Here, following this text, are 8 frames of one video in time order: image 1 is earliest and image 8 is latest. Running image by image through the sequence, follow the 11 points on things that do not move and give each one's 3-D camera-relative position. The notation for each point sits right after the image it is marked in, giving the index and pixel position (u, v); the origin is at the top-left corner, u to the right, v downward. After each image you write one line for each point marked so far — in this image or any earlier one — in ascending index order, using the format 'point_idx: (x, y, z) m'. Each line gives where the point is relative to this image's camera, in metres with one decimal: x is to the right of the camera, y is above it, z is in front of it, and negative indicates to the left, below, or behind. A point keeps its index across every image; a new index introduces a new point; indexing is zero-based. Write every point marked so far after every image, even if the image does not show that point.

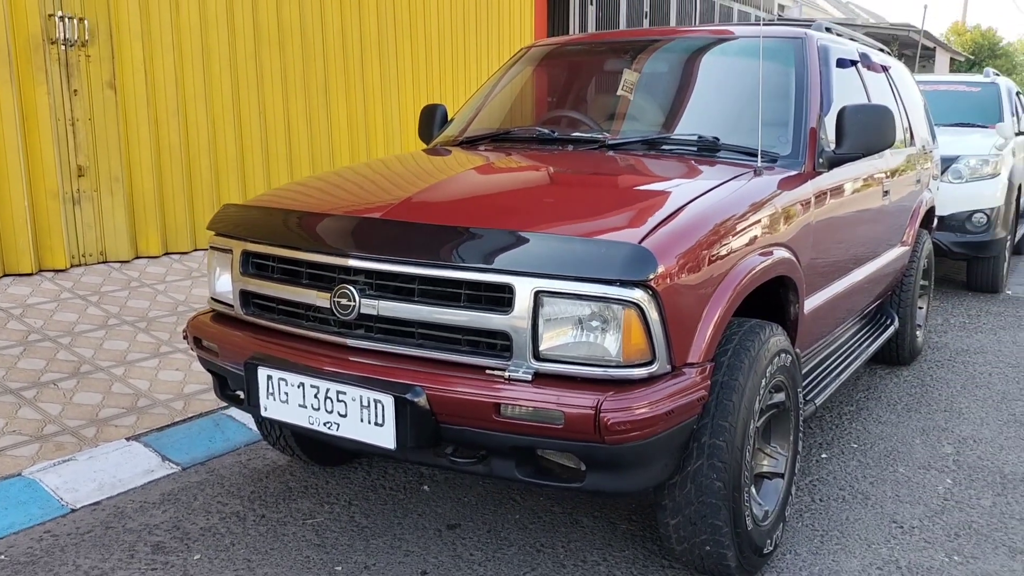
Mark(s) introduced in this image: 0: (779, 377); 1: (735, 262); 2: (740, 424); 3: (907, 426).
0: (+0.8, -0.3, +2.7) m
1: (+0.7, +0.1, +2.6) m
2: (+0.6, -0.4, +2.5) m
3: (+1.8, -0.6, +4.1) m
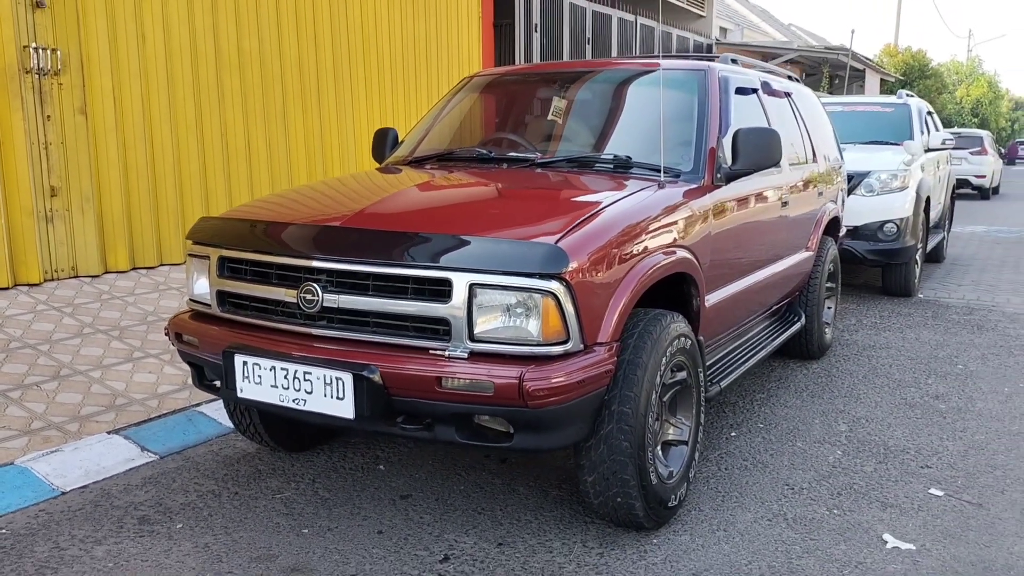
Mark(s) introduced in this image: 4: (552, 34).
0: (+0.6, -0.3, +3.2) m
1: (+0.4, +0.1, +3.1) m
2: (+0.4, -0.4, +2.9) m
3: (+1.6, -0.6, +4.7) m
4: (+0.5, +3.1, +10.9) m
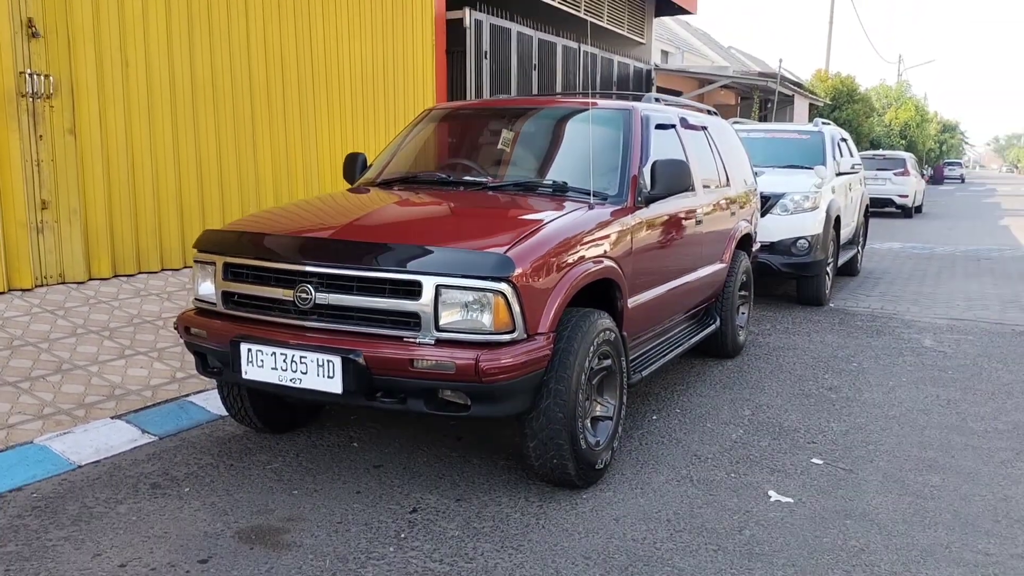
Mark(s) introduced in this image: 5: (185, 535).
0: (+0.4, -0.3, +3.9) m
1: (+0.3, +0.1, +3.8) m
2: (+0.3, -0.4, +3.6) m
3: (+1.3, -0.7, +5.4) m
4: (-0.1, +3.0, +11.7) m
5: (-1.3, -1.0, +3.4) m
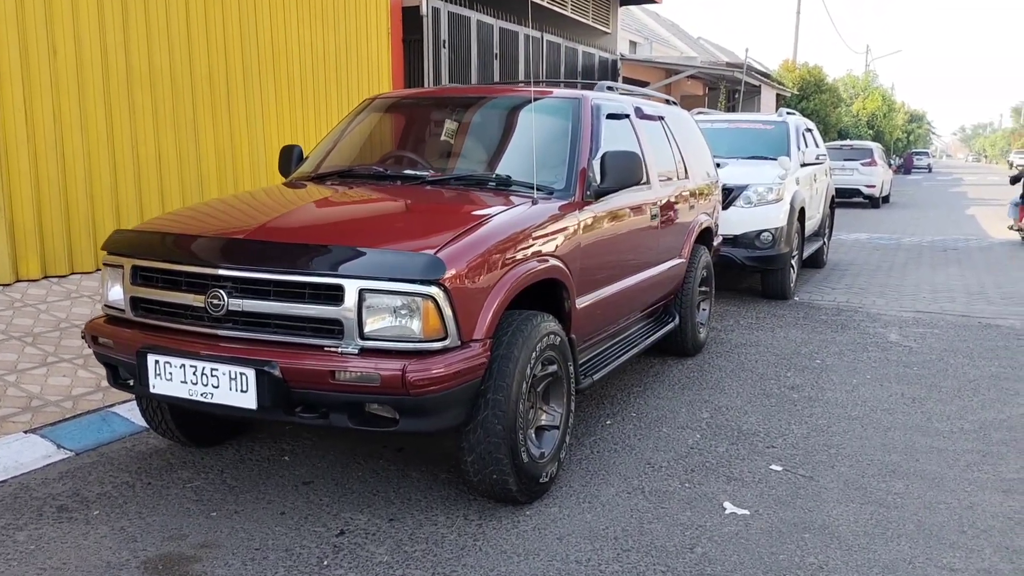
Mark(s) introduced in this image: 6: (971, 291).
0: (+0.2, -0.3, +3.7) m
1: (0.0, +0.1, +3.6) m
2: (0.0, -0.4, +3.4) m
3: (+1.0, -0.7, +5.2) m
4: (-0.7, +3.1, +11.4) m
5: (-1.5, -1.0, +3.1) m
6: (+5.0, 0.0, +9.5) m
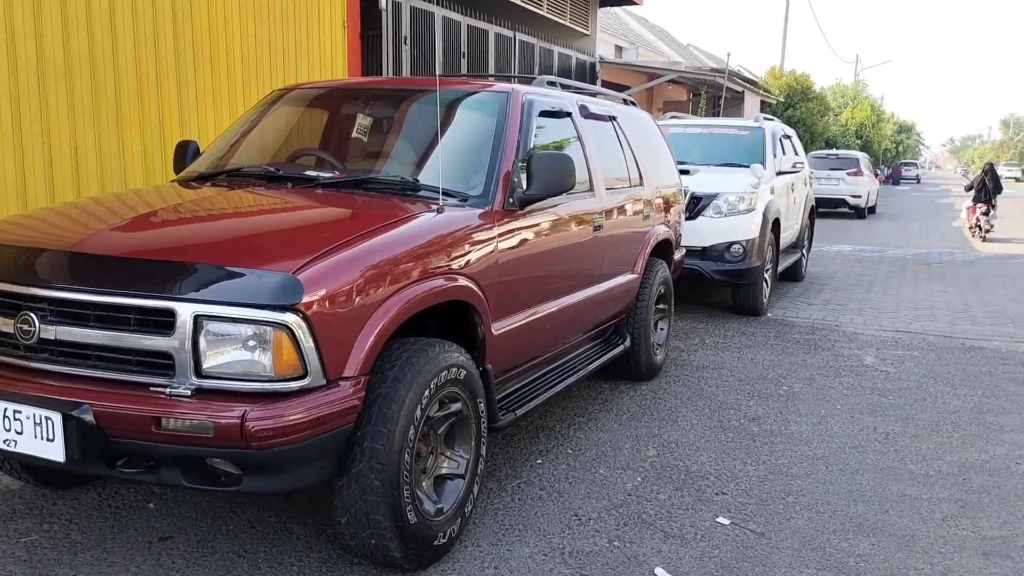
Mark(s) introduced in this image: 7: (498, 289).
0: (-0.2, -0.4, +3.1) m
1: (-0.4, 0.0, +3.0) m
2: (-0.4, -0.5, +2.8) m
3: (+0.6, -0.8, +4.6) m
4: (-1.1, +3.0, +10.8) m
5: (-1.9, -1.0, +2.5) m
6: (+4.5, -0.2, +9.0) m
7: (-0.1, 0.0, +3.6) m
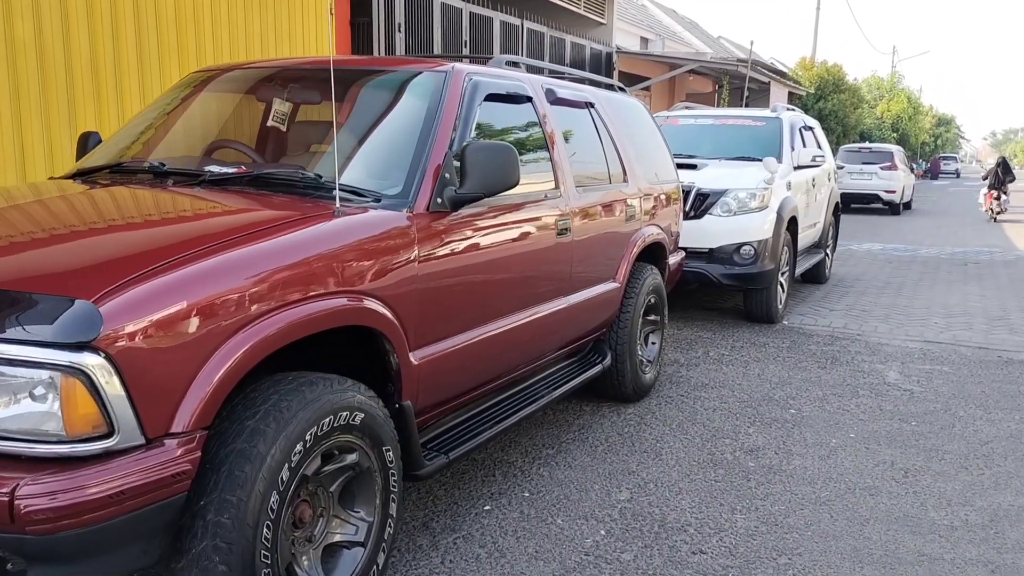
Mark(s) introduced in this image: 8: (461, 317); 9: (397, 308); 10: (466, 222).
0: (-0.5, -0.4, +2.5) m
1: (-0.6, -0.1, +2.4) m
2: (-0.6, -0.5, +2.2) m
3: (+0.4, -0.8, +4.0) m
4: (-1.1, +2.9, +10.2) m
5: (-2.2, -1.1, +1.9) m
6: (+4.5, -0.3, +8.2) m
7: (-0.3, -0.1, +3.0) m
8: (-0.2, -0.1, +3.2) m
9: (-0.4, -0.1, +2.8) m
10: (-0.2, +0.2, +3.2) m
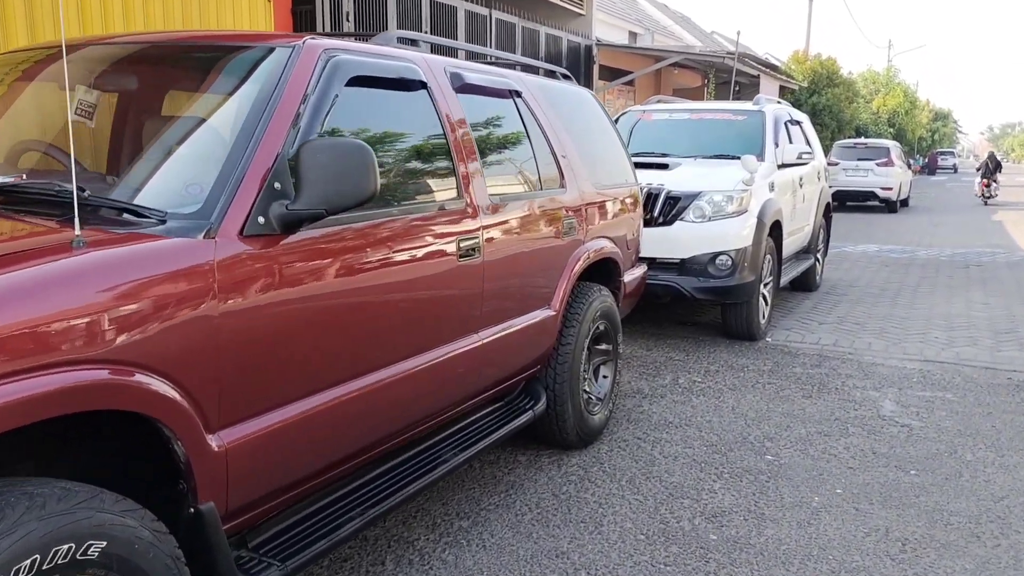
0: (-0.9, -0.6, +1.7) m
1: (-1.0, -0.2, +1.5) m
2: (-1.0, -0.7, +1.4) m
3: (0.0, -1.0, +3.2) m
4: (-1.5, +2.8, +9.4) m
5: (-2.5, -1.3, +1.1) m
6: (+4.1, -0.3, +7.4) m
7: (-0.7, -0.2, +2.1) m
8: (-0.6, -0.2, +2.4) m
9: (-0.7, -0.2, +2.0) m
10: (-0.5, +0.1, +2.4) m
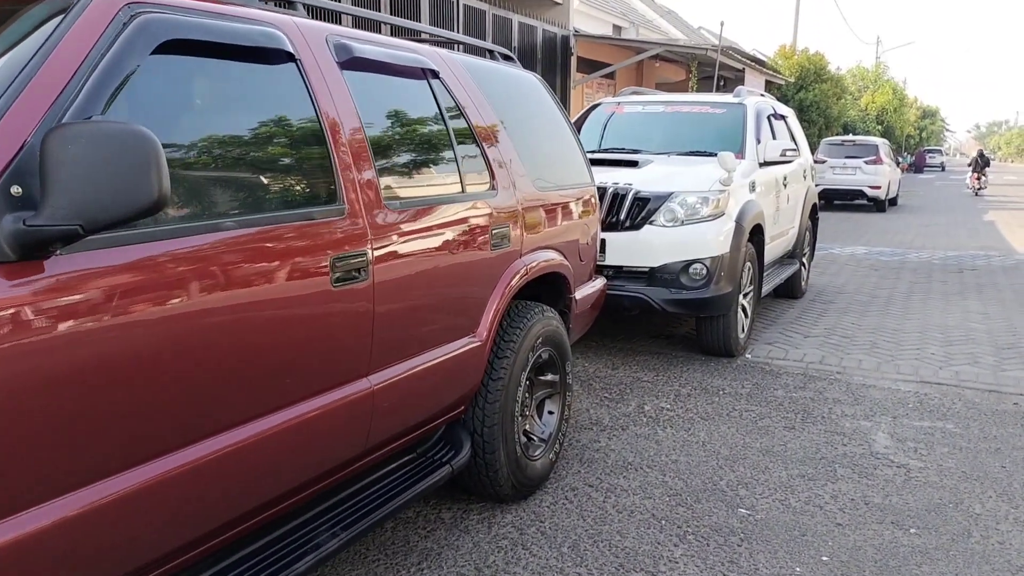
0: (-1.1, -0.7, +1.0) m
1: (-1.3, -0.3, +0.8) m
2: (-1.3, -0.8, +0.7) m
3: (-0.3, -1.0, +2.5) m
4: (-1.8, +2.7, +8.6) m
5: (-2.8, -1.3, +0.4) m
6: (+3.7, -0.4, +6.8) m
7: (-1.0, -0.3, +1.4) m
8: (-0.8, -0.3, +1.7) m
9: (-1.0, -0.3, +1.3) m
10: (-0.8, 0.0, +1.7) m
